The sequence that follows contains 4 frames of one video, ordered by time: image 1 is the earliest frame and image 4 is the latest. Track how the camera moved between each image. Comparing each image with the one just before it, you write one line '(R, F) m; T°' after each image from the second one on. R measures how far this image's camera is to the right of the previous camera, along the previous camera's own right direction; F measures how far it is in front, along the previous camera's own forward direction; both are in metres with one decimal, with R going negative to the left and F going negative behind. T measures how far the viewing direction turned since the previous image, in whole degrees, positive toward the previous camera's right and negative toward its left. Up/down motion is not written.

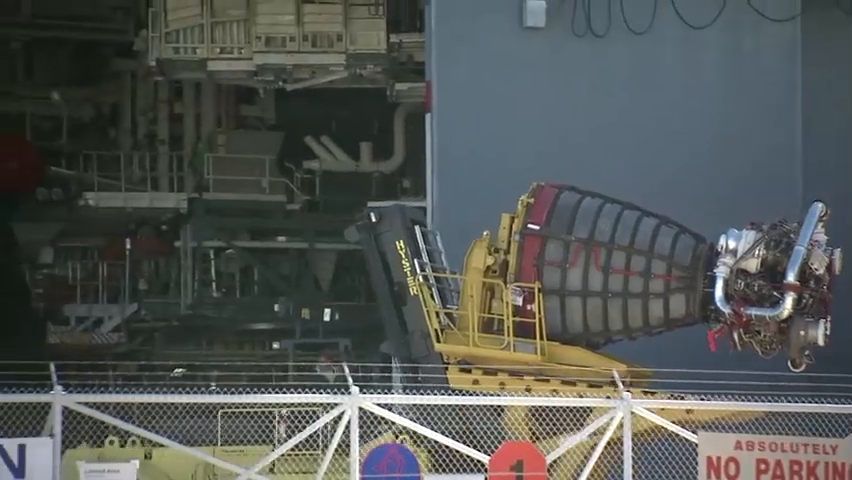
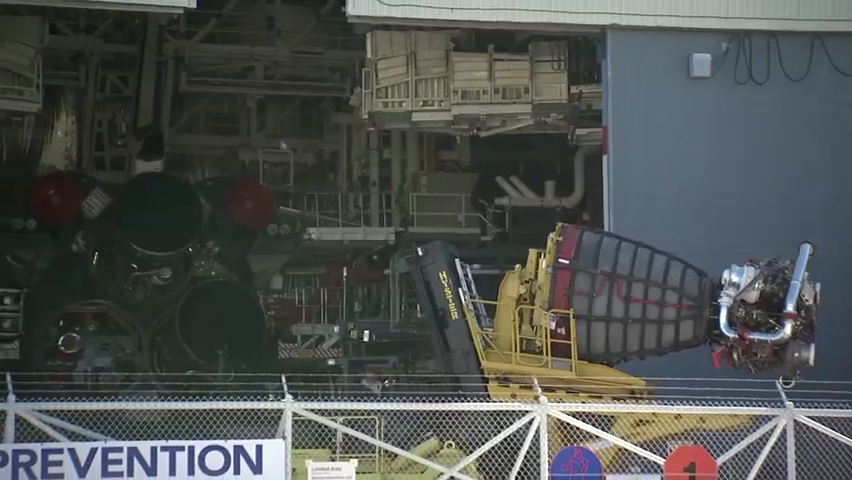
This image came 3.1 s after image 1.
(+0.8, -2.2) m; -9°
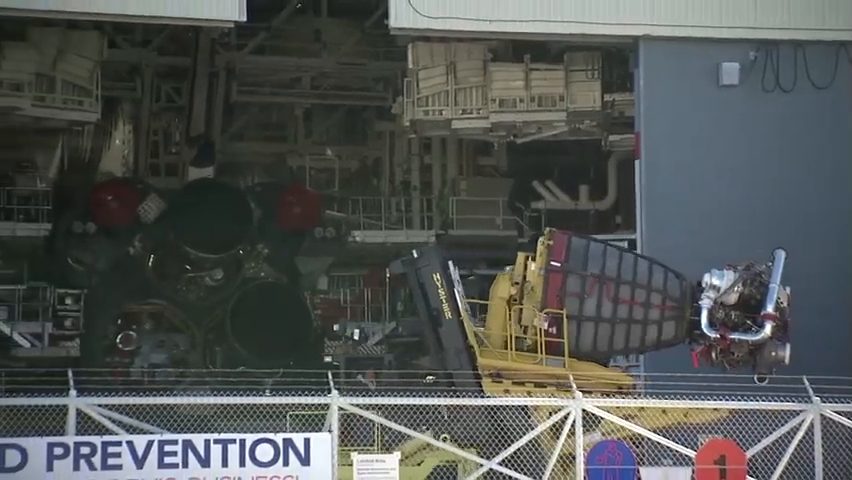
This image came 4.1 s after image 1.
(+0.3, -0.8) m; -2°
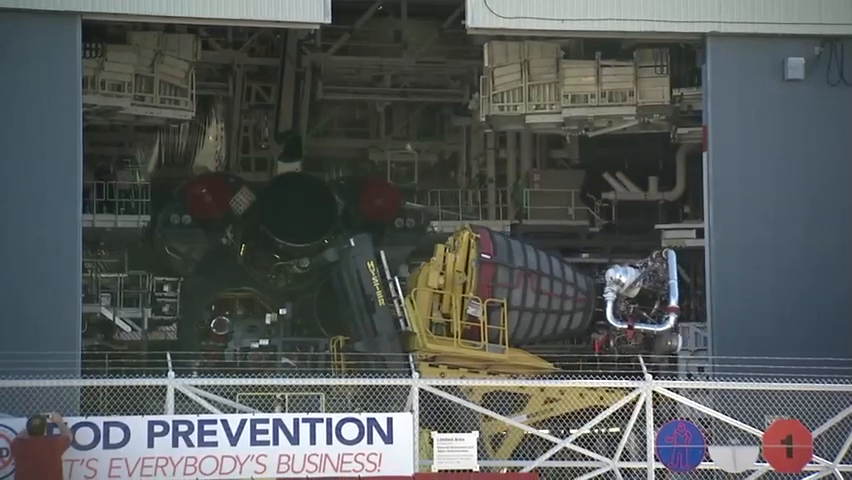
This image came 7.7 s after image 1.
(+0.5, -1.0) m; -4°
